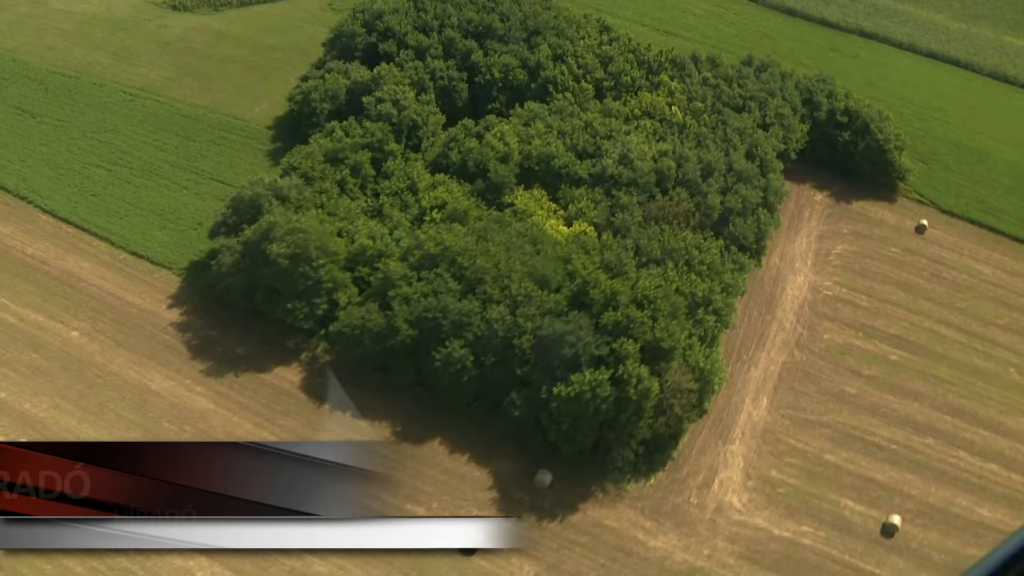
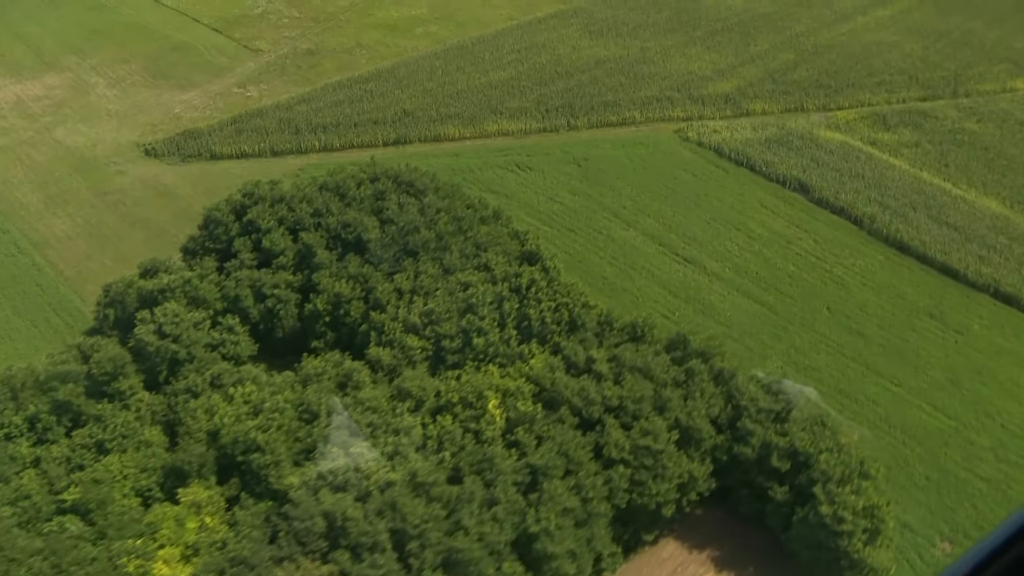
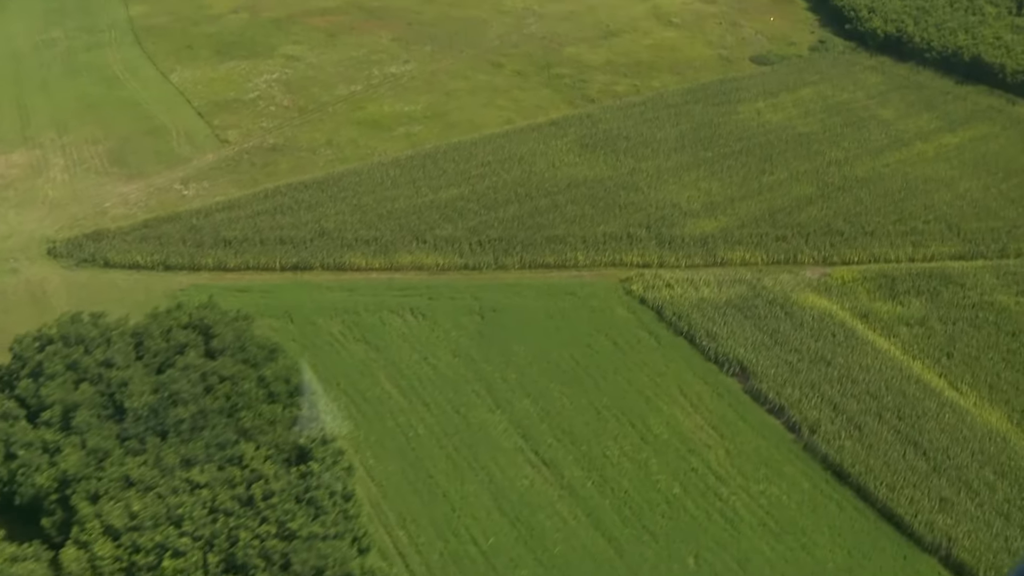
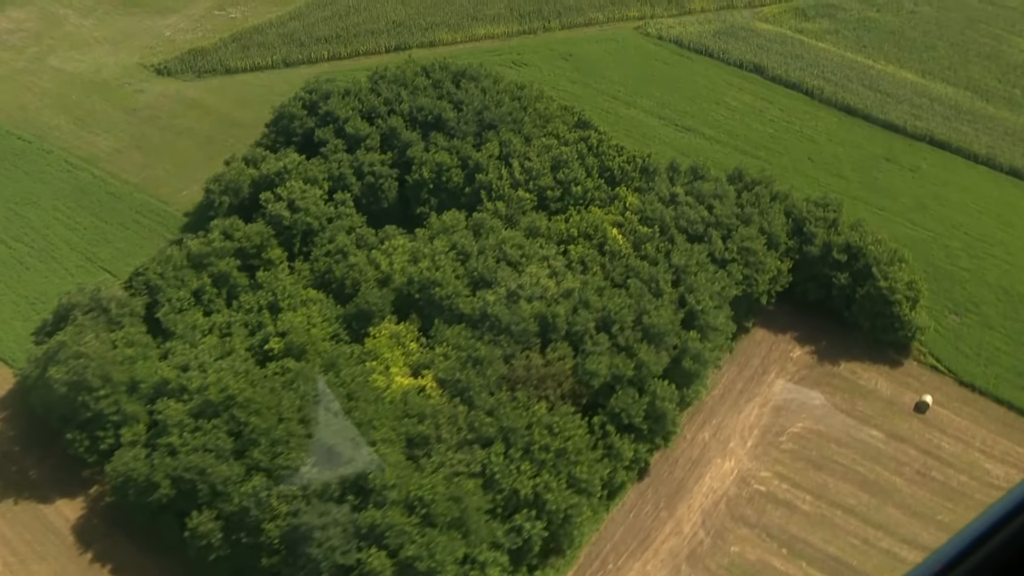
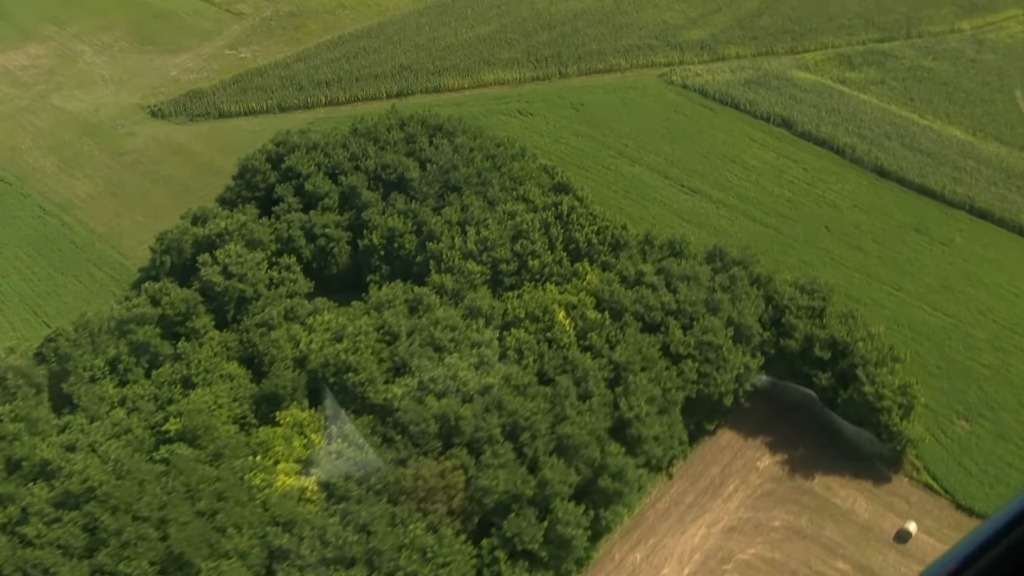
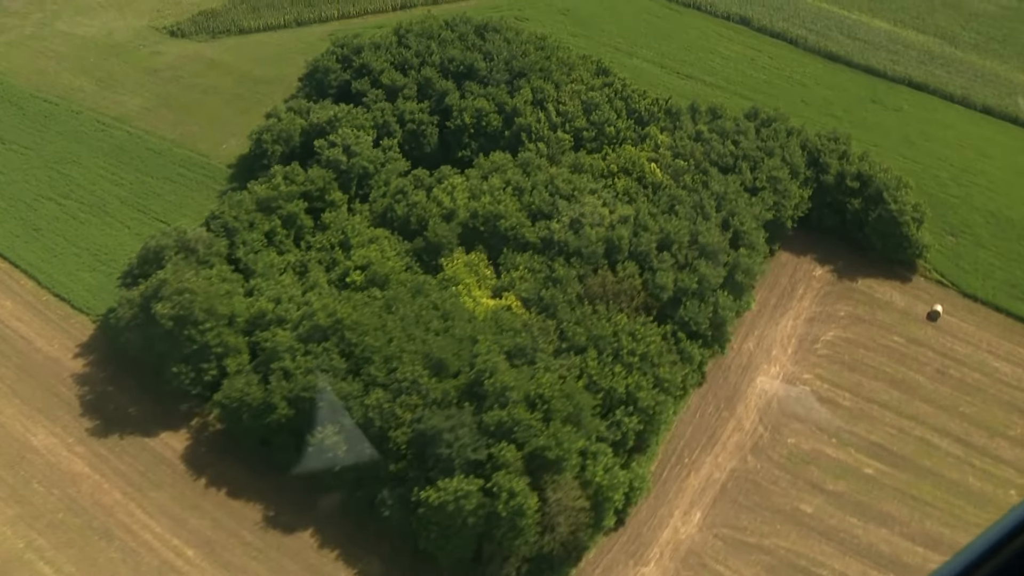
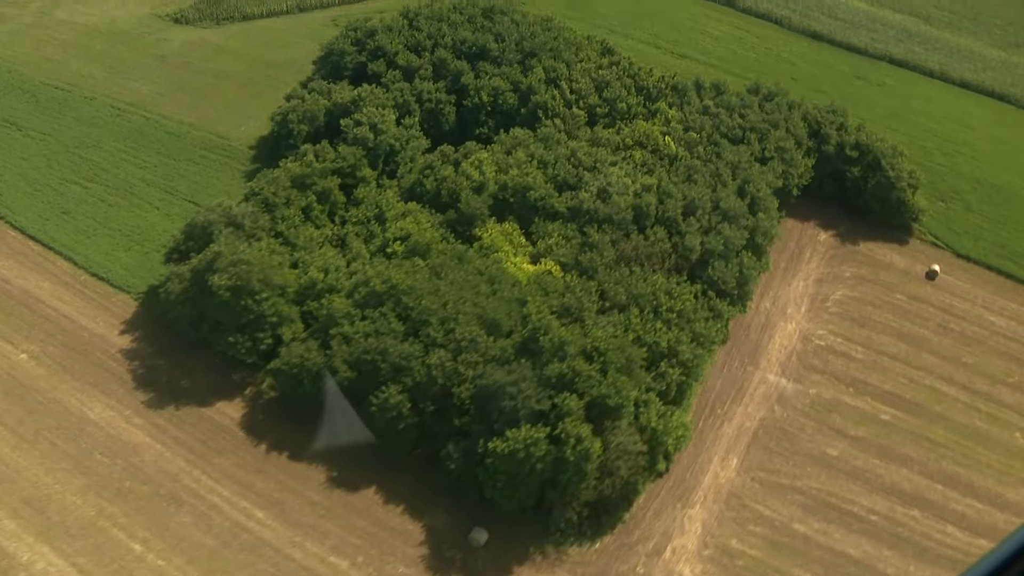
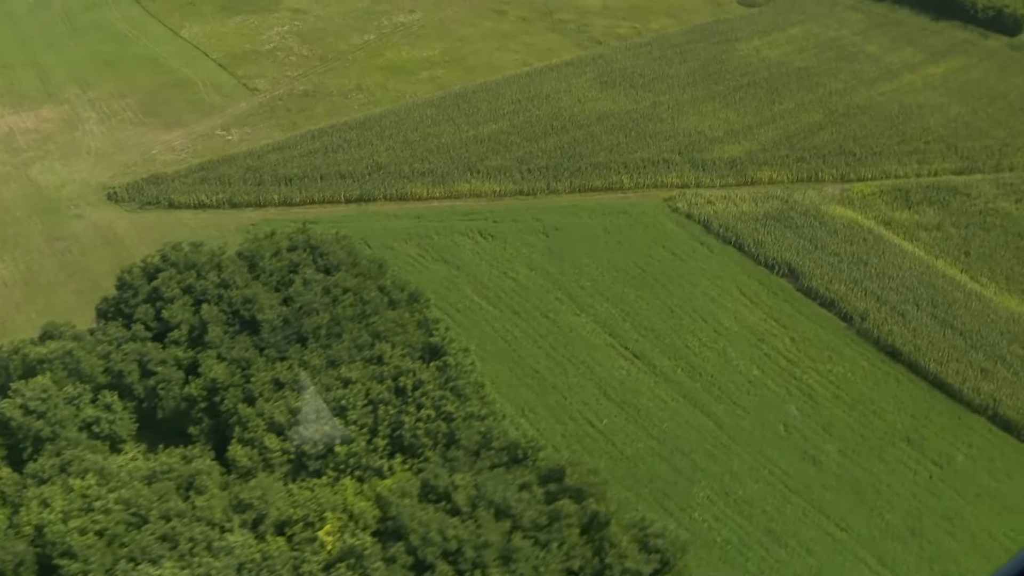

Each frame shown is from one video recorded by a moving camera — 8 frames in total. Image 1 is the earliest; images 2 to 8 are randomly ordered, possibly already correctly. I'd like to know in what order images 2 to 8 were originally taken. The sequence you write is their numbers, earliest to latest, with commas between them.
7, 6, 4, 5, 2, 8, 3
